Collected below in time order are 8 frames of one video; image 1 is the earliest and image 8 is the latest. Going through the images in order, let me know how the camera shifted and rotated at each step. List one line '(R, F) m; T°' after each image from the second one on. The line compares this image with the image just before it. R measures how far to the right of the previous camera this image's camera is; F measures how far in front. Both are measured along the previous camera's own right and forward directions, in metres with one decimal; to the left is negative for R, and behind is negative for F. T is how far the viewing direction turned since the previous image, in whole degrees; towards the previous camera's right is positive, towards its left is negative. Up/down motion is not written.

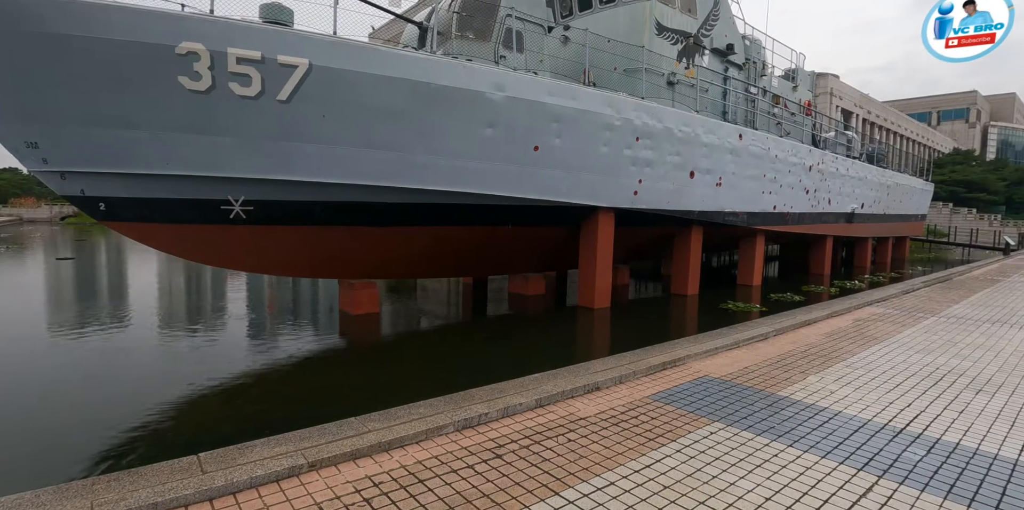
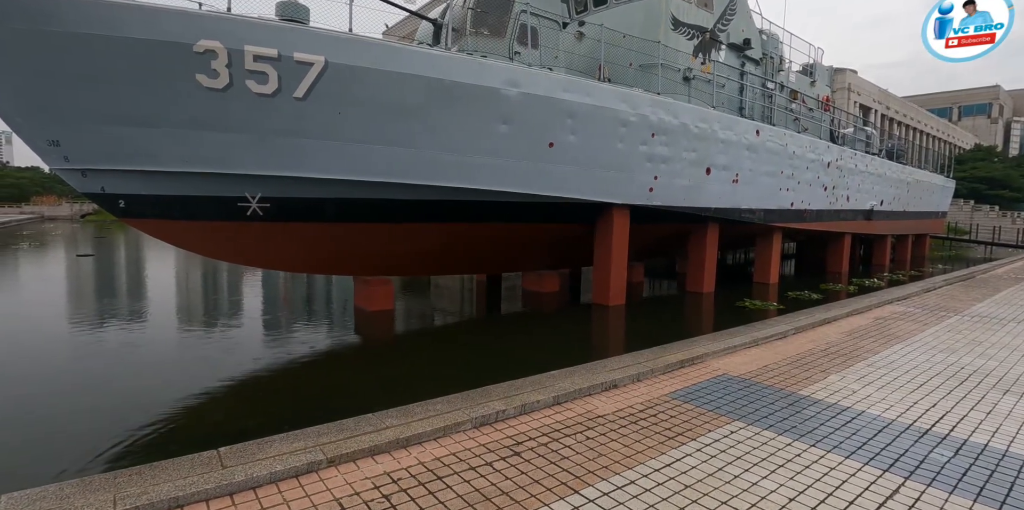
(-0.9, -0.9) m; -7°
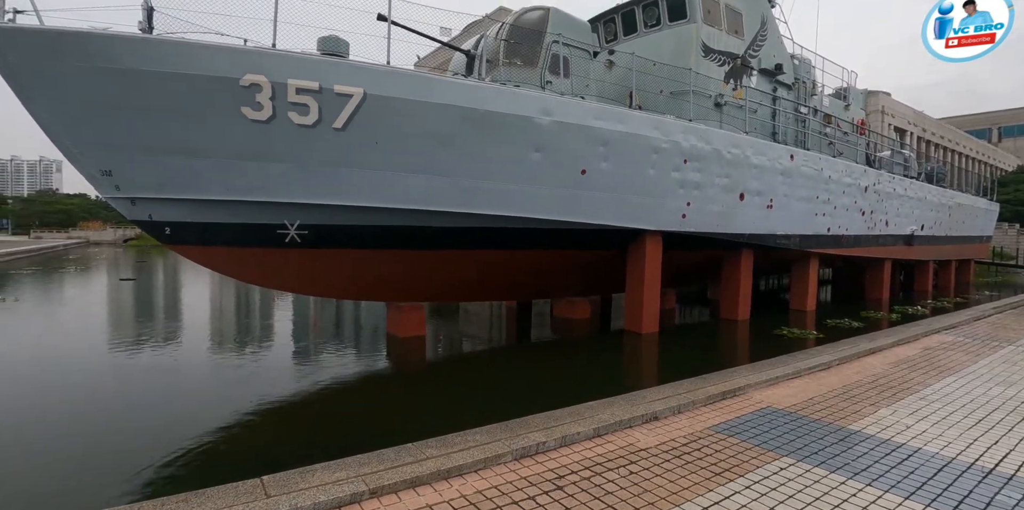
(+0.9, +0.8) m; +3°
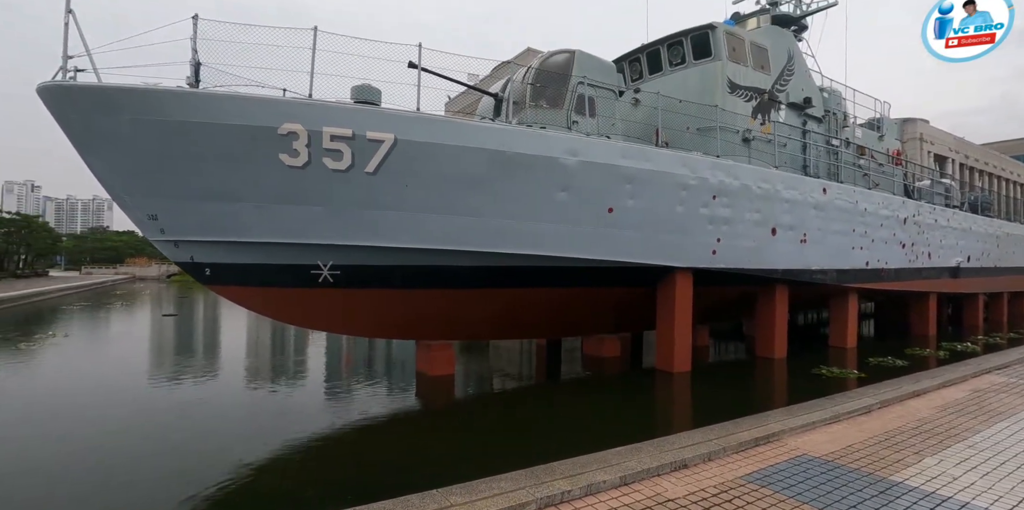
(0.0, 0.0) m; -3°
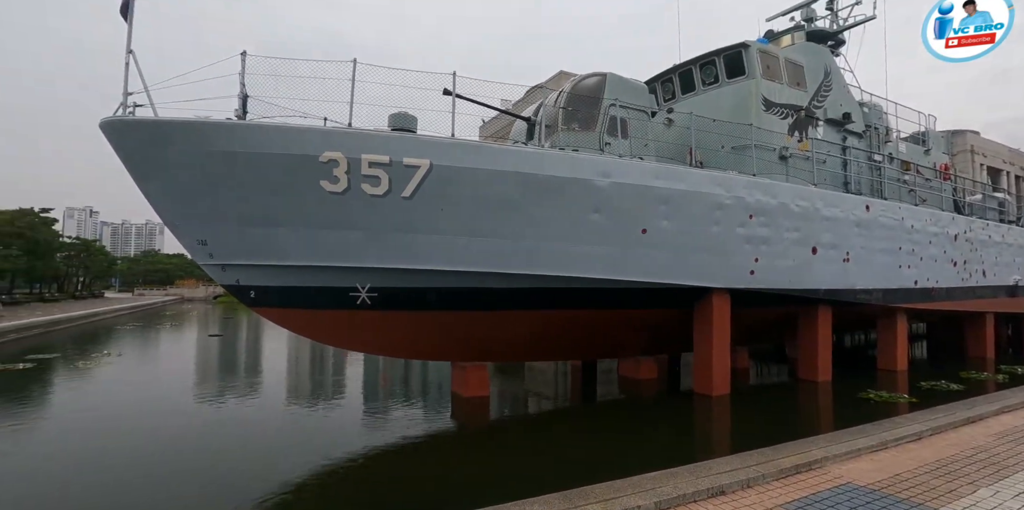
(0.0, 0.0) m; -4°
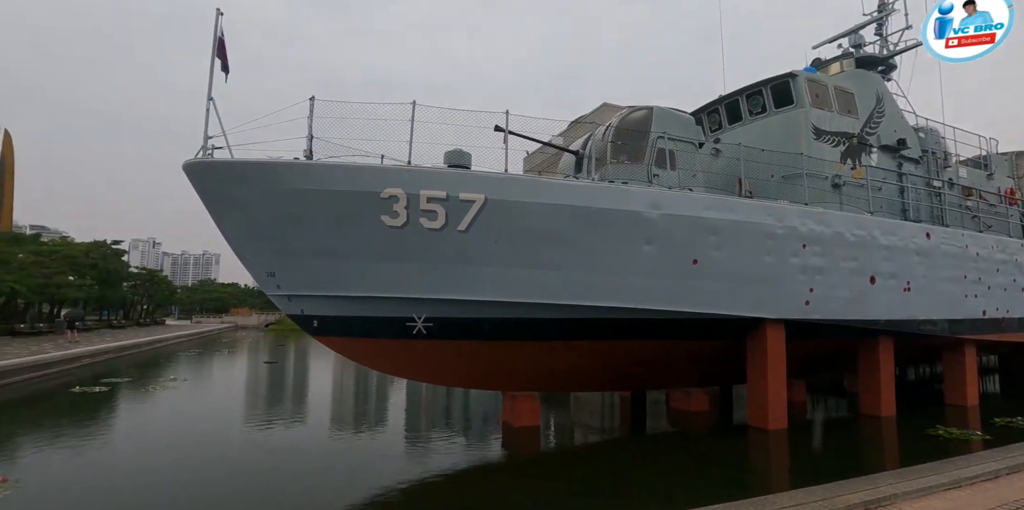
(-0.1, -0.1) m; -4°
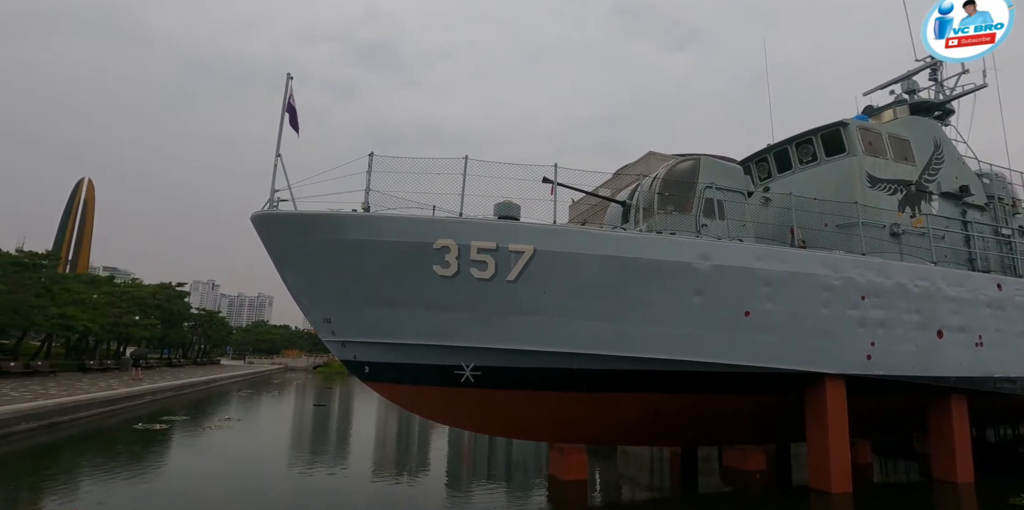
(-0.1, -0.1) m; -5°
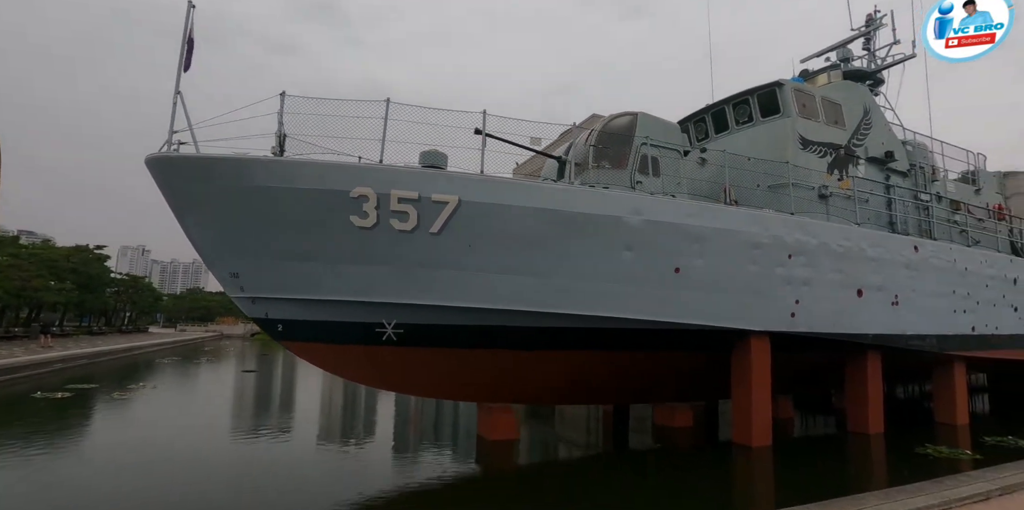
(+0.3, +0.3) m; +5°
